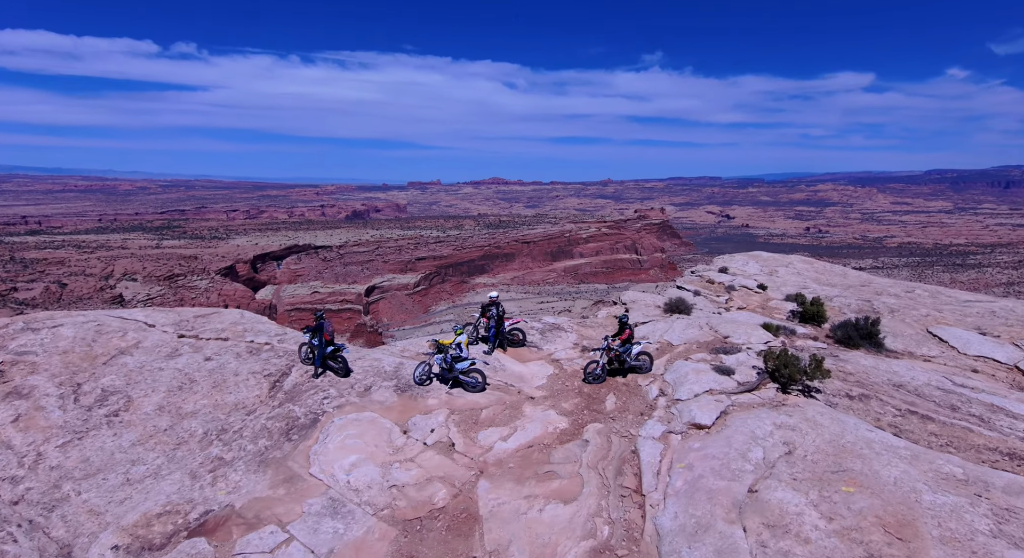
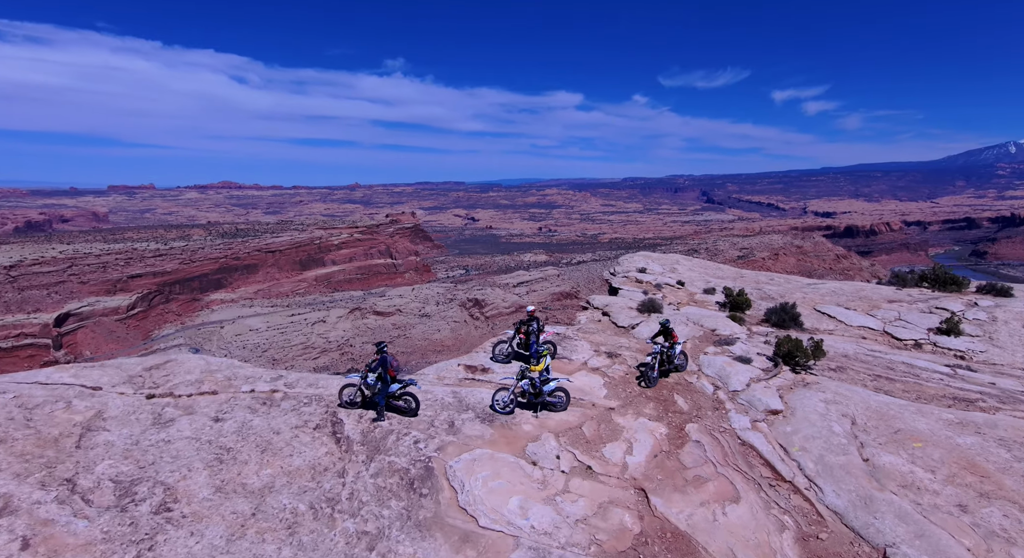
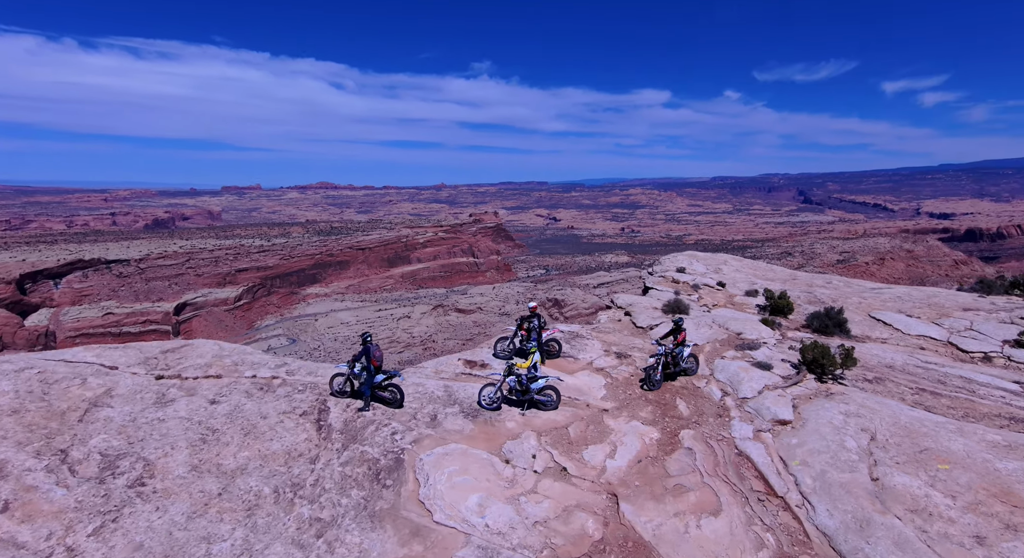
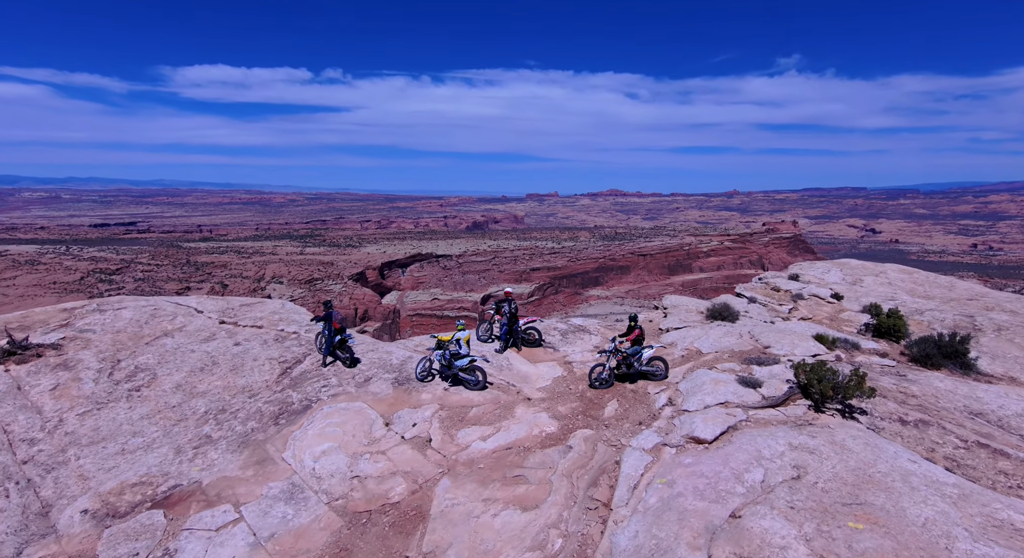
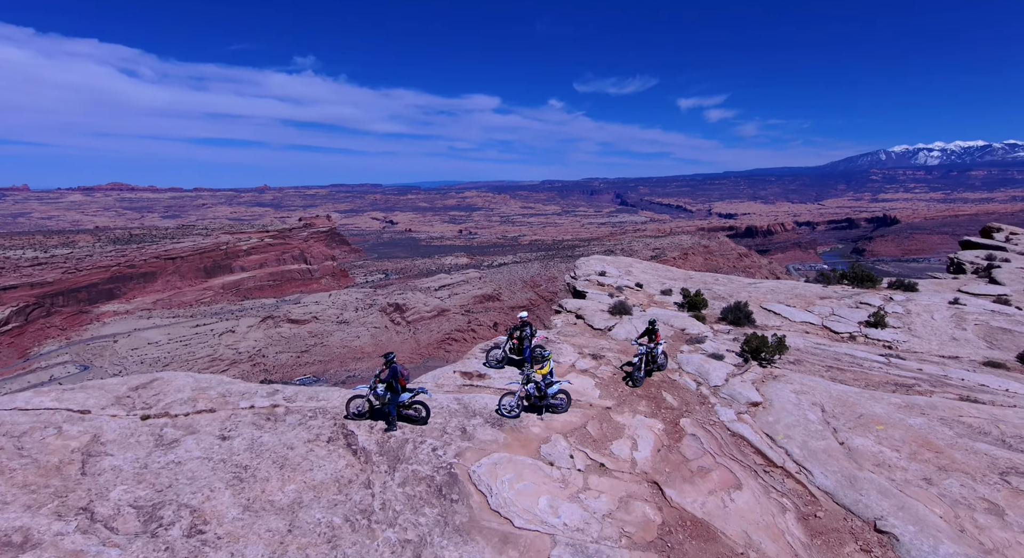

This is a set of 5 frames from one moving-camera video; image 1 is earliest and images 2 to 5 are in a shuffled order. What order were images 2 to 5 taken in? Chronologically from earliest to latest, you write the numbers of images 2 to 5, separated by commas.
4, 3, 2, 5
